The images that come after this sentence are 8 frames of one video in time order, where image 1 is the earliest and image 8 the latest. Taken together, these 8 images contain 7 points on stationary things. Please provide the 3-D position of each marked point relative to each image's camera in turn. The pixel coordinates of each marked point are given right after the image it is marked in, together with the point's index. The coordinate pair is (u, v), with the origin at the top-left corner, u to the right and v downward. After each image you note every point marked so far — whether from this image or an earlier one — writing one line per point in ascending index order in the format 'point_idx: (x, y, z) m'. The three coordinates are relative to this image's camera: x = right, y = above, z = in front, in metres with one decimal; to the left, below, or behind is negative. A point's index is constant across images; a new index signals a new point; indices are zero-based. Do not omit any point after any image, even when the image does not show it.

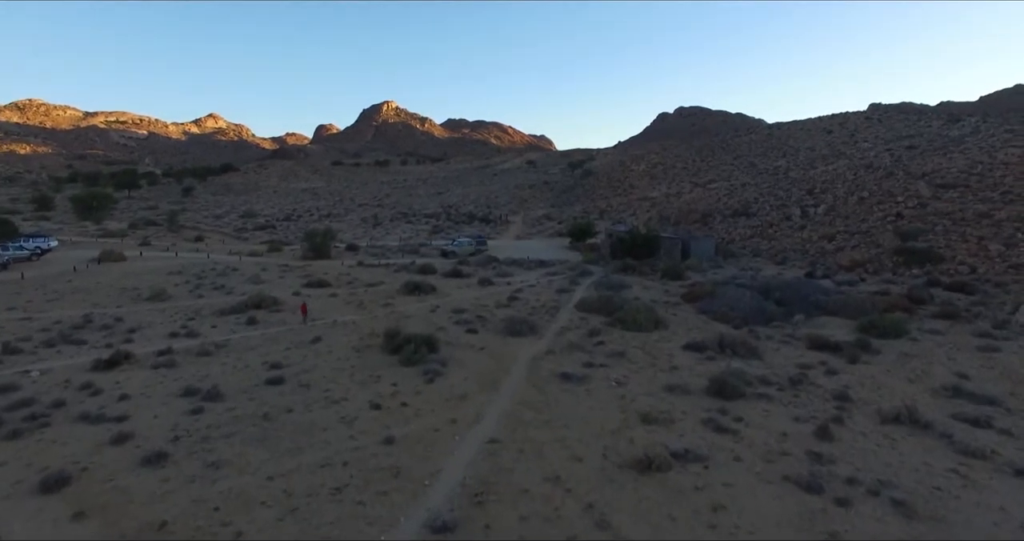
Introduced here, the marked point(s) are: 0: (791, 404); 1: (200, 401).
0: (+6.8, -3.2, +15.9) m
1: (-8.2, -3.4, +17.4) m
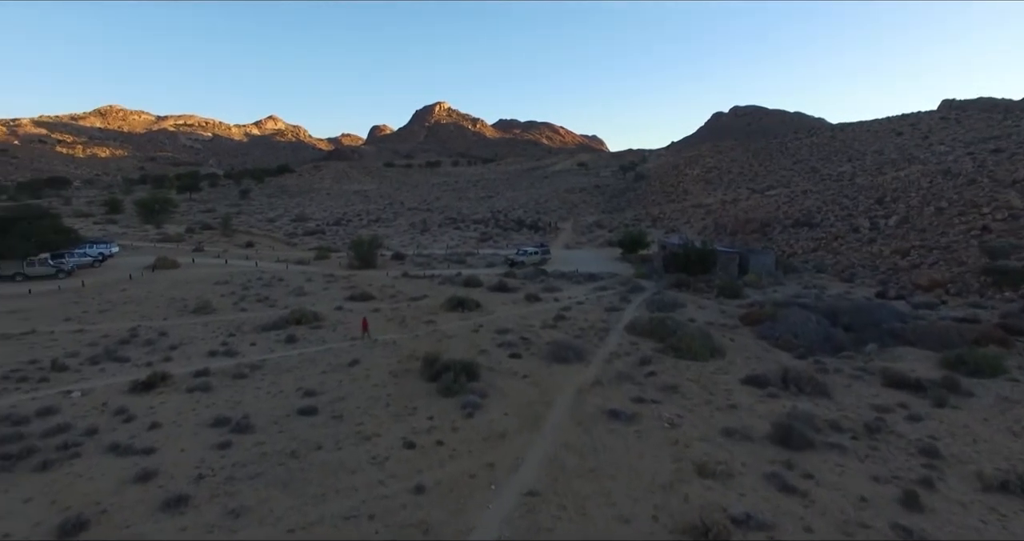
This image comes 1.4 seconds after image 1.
0: (+7.7, -4.0, +14.2) m
1: (-7.1, -4.1, +16.8) m
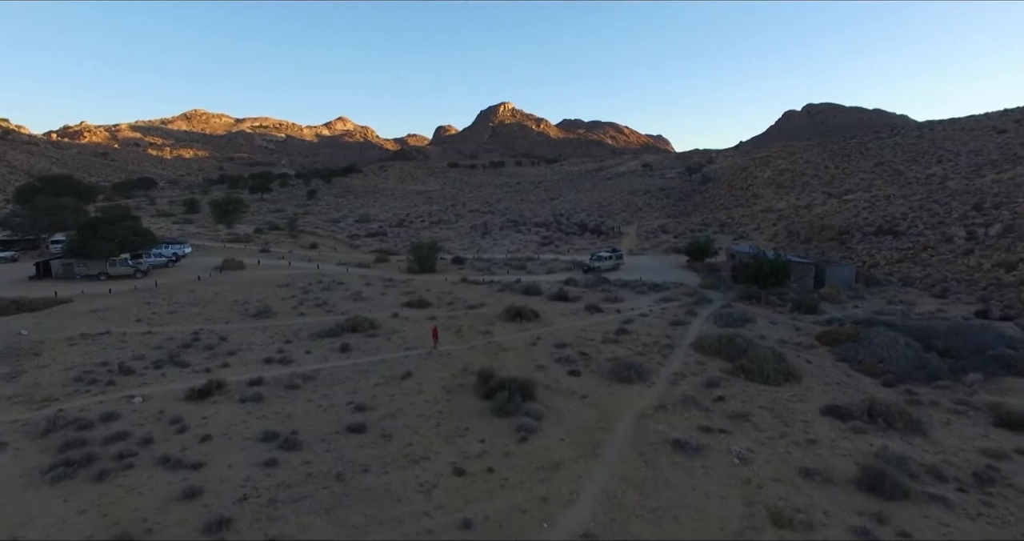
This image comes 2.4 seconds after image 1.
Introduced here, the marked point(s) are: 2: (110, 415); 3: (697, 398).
0: (+8.7, -4.6, +12.4) m
1: (-5.8, -4.4, +16.4) m
2: (-11.7, -4.2, +19.2) m
3: (+5.3, -3.7, +19.0) m
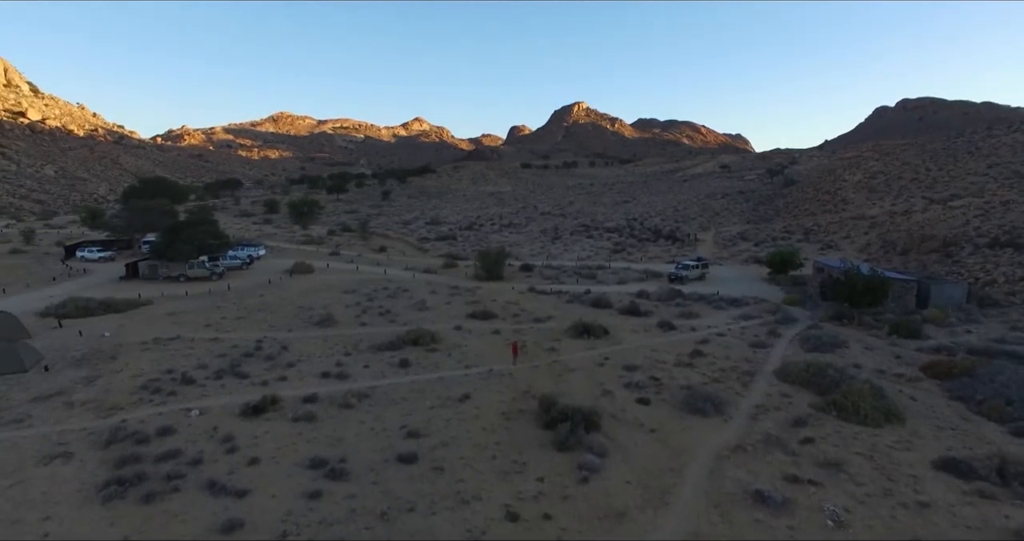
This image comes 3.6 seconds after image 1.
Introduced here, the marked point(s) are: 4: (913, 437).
0: (+9.6, -5.3, +10.1) m
1: (-4.4, -4.9, +15.5) m
2: (-9.9, -4.6, +19.0) m
3: (+6.9, -4.3, +17.0) m
4: (+10.1, -4.2, +16.7) m
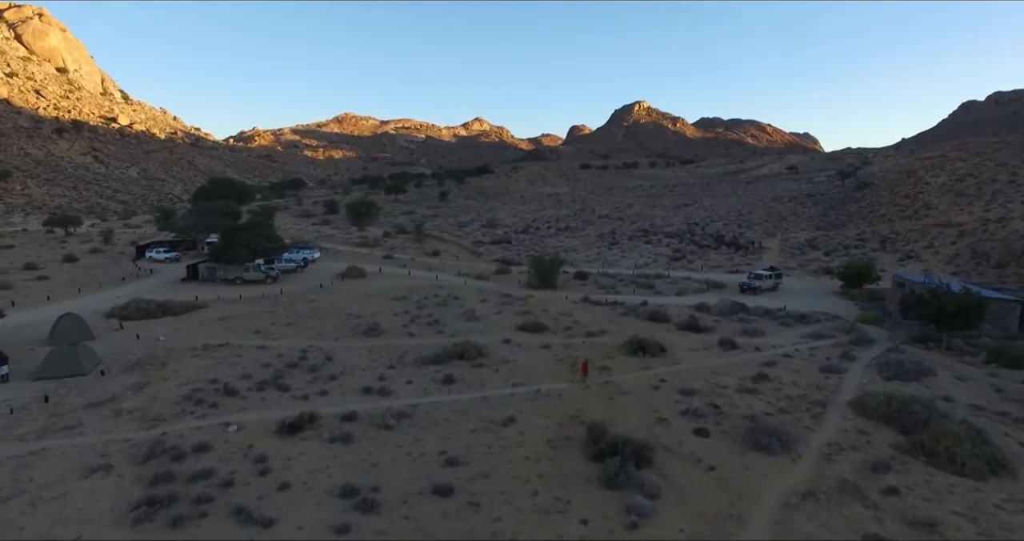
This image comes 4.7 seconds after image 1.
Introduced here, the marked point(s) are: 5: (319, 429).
0: (+10.0, -5.9, +8.0) m
1: (-3.5, -5.3, +14.7) m
2: (-8.7, -4.9, +18.6) m
3: (+7.9, -4.9, +15.1) m
4: (+11.0, -4.9, +14.5) m
5: (-5.6, -4.6, +19.3) m
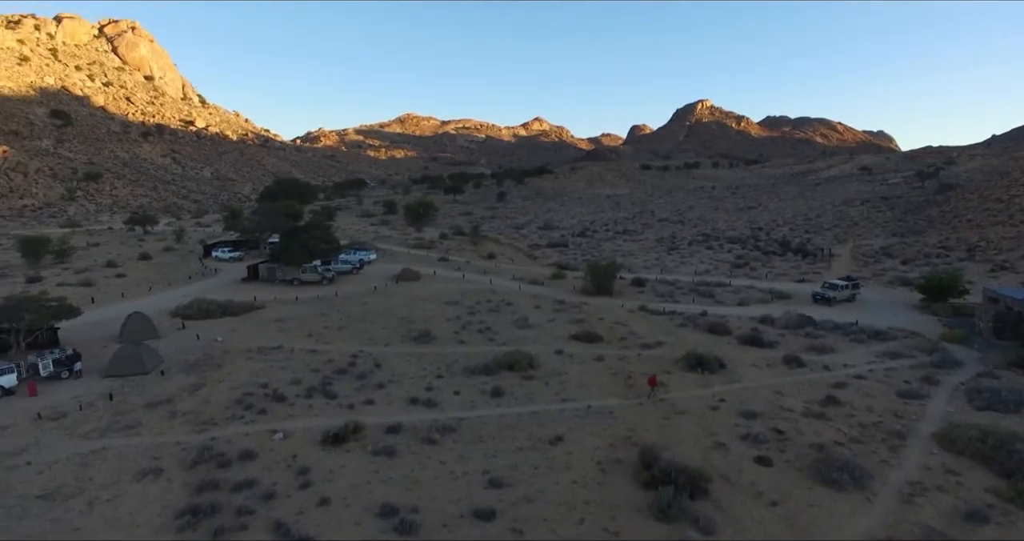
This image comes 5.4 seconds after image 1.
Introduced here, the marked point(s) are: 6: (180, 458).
0: (+10.3, -6.4, +6.3) m
1: (-2.5, -5.6, +14.2) m
2: (-7.4, -5.1, +18.5) m
3: (+8.9, -5.4, +13.6) m
4: (+11.9, -5.4, +12.8) m
5: (-4.3, -4.9, +19.0) m
6: (-9.8, -5.5, +19.4) m
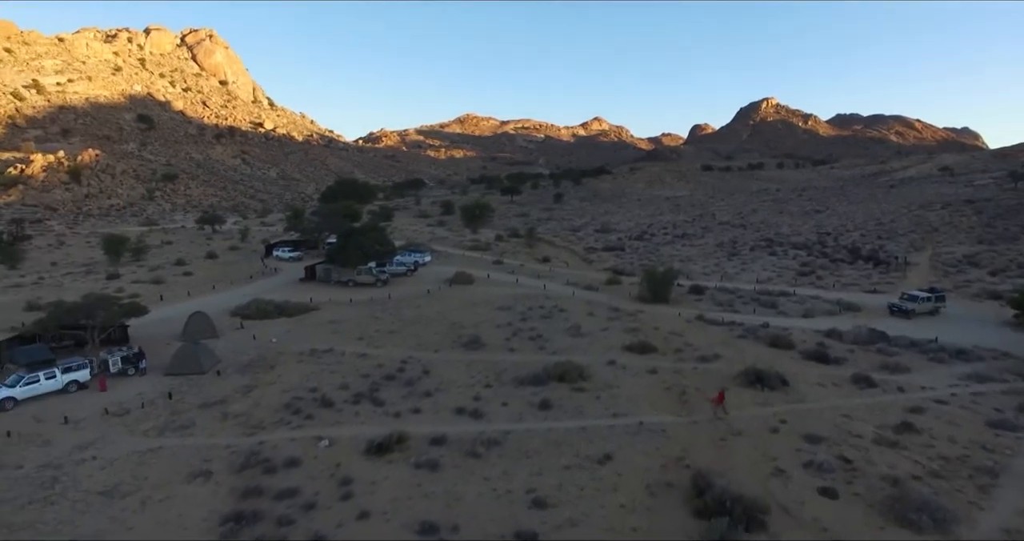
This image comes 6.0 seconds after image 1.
0: (+10.4, -6.8, +4.9) m
1: (-1.7, -5.9, +13.8) m
2: (-6.1, -5.3, +18.5) m
3: (+9.6, -5.8, +12.2) m
4: (+12.6, -5.9, +11.1) m
5: (-3.0, -5.1, +18.7) m
6: (-8.4, -5.7, +19.6) m
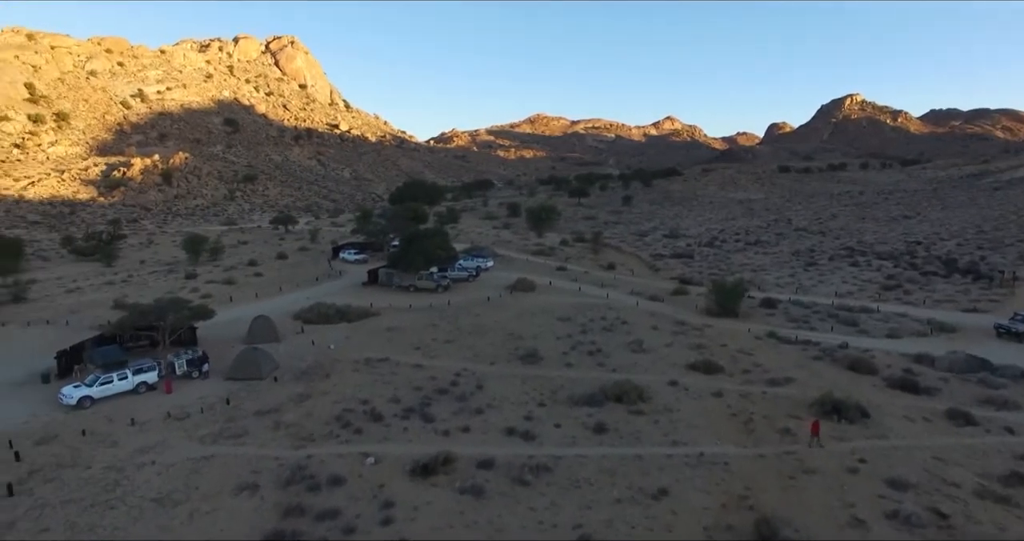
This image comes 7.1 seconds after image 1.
0: (+10.2, -7.5, +2.9) m
1: (-0.8, -6.3, +13.0) m
2: (-4.8, -5.7, +18.2) m
3: (+10.2, -6.5, +10.3) m
4: (+13.1, -6.6, +8.9) m
5: (-1.6, -5.6, +18.1) m
6: (-7.0, -6.0, +19.5) m
